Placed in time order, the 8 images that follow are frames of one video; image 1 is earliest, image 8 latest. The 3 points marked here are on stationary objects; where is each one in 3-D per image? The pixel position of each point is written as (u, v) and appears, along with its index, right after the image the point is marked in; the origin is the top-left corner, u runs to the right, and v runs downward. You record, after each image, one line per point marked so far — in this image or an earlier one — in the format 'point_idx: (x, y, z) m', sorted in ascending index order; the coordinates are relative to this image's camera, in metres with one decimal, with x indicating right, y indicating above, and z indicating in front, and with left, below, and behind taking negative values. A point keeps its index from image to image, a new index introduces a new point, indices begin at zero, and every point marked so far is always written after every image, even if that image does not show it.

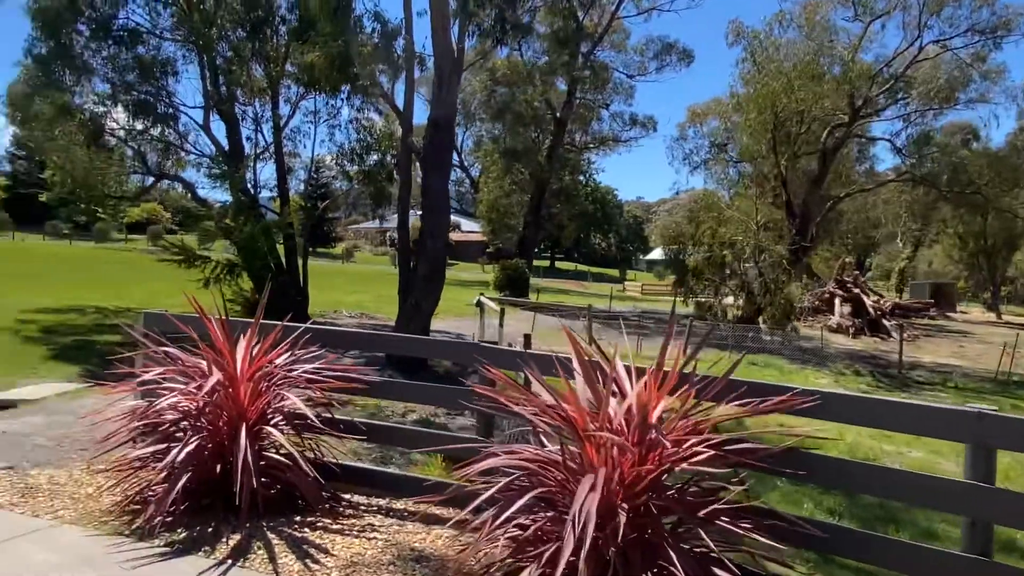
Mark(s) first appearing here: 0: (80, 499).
0: (-2.6, -1.3, +4.3) m
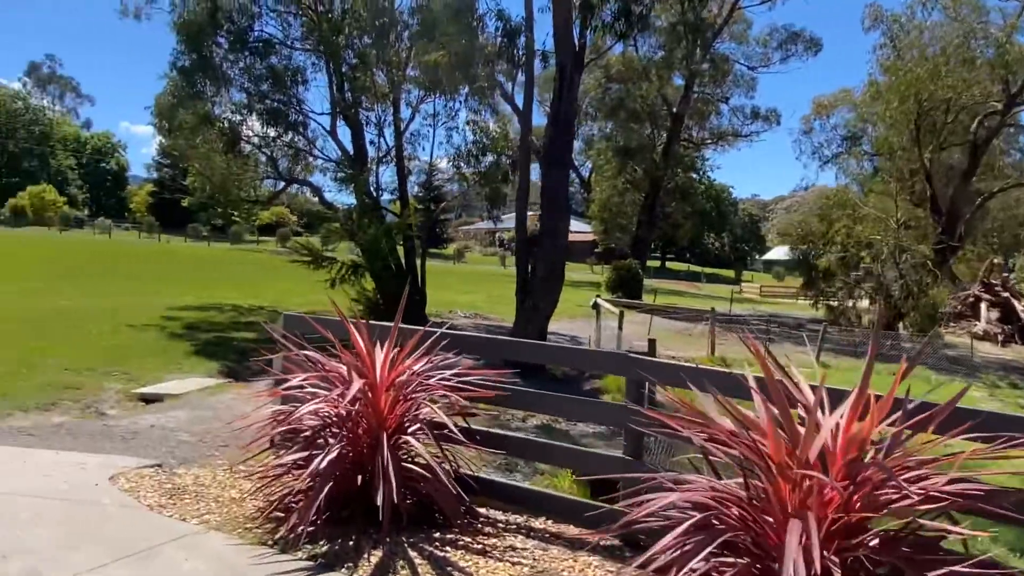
0: (-1.7, -1.3, +4.3) m
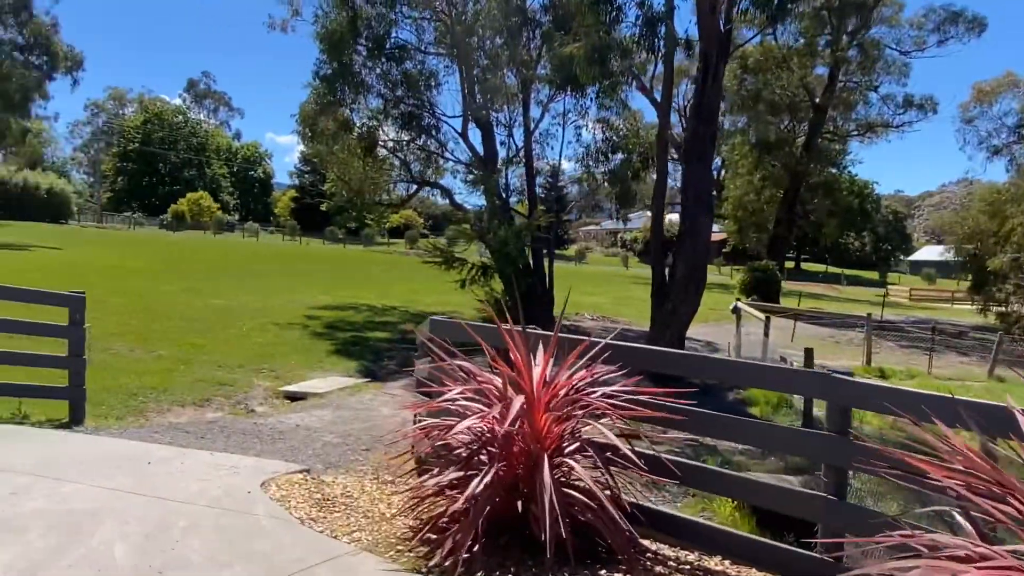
0: (-0.8, -1.3, +4.1) m
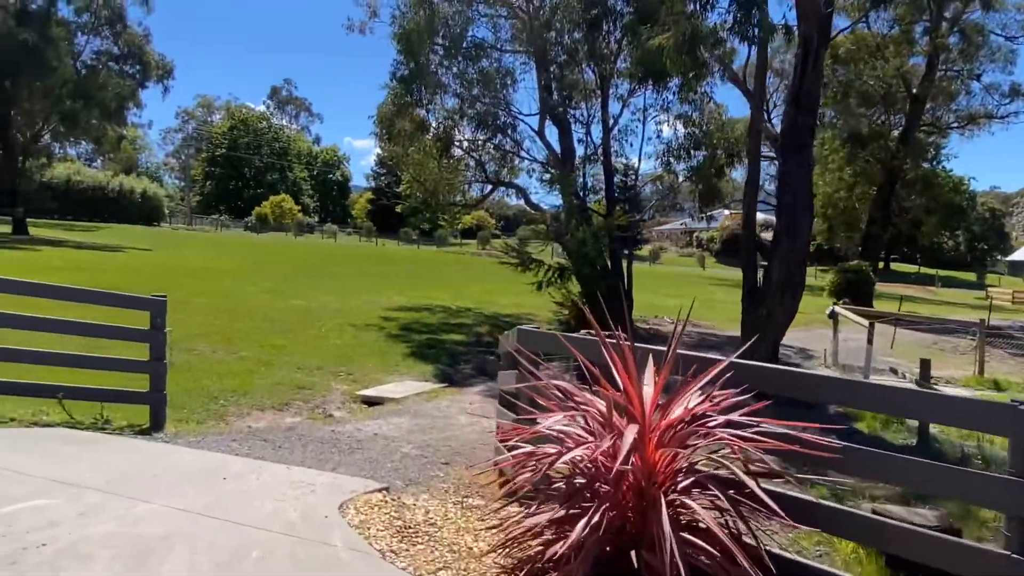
0: (-0.3, -1.3, +3.6) m
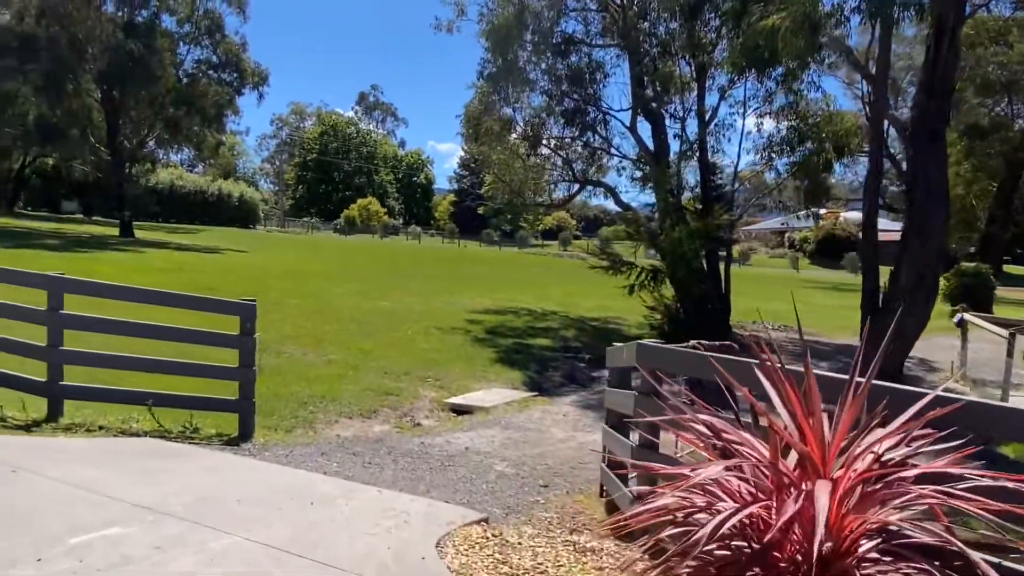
0: (+0.3, -1.4, +3.1) m
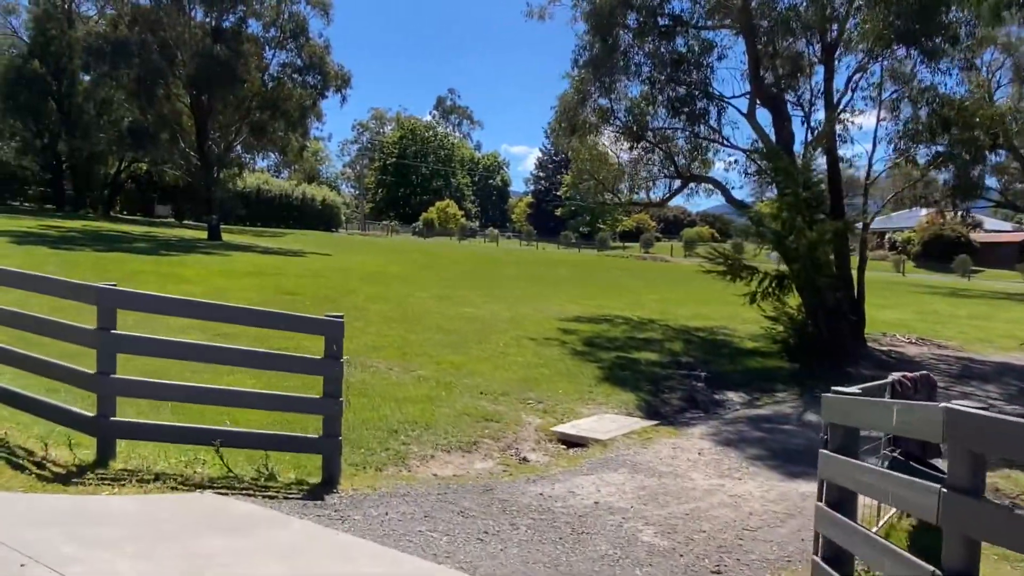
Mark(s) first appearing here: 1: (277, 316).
0: (+1.0, -1.5, +1.6) m
1: (-1.8, -0.2, +5.4) m
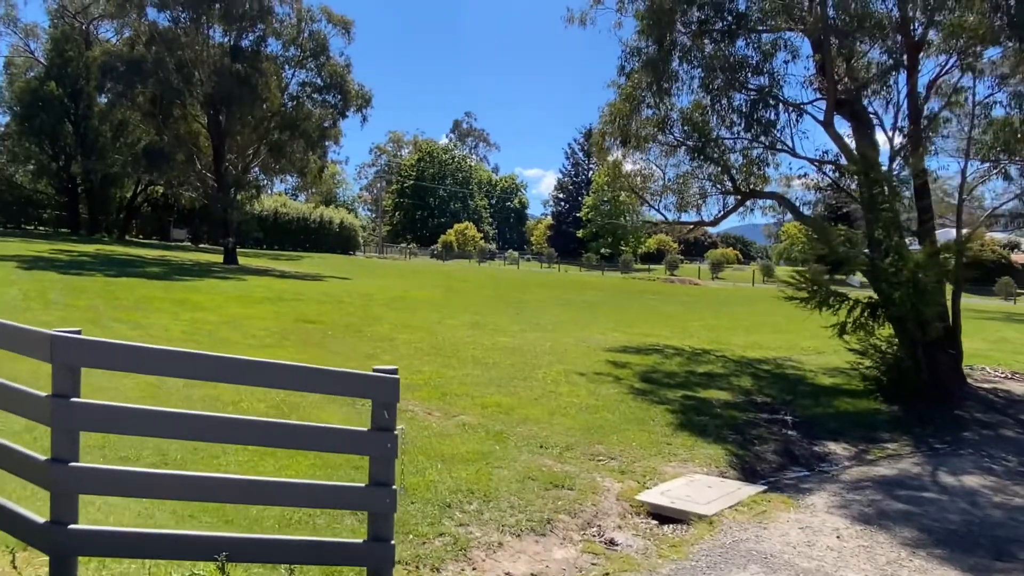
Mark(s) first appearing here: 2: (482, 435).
0: (+1.6, -1.6, -0.1) m
1: (-1.1, -0.5, +3.9) m
2: (-0.4, -1.8, +8.5) m
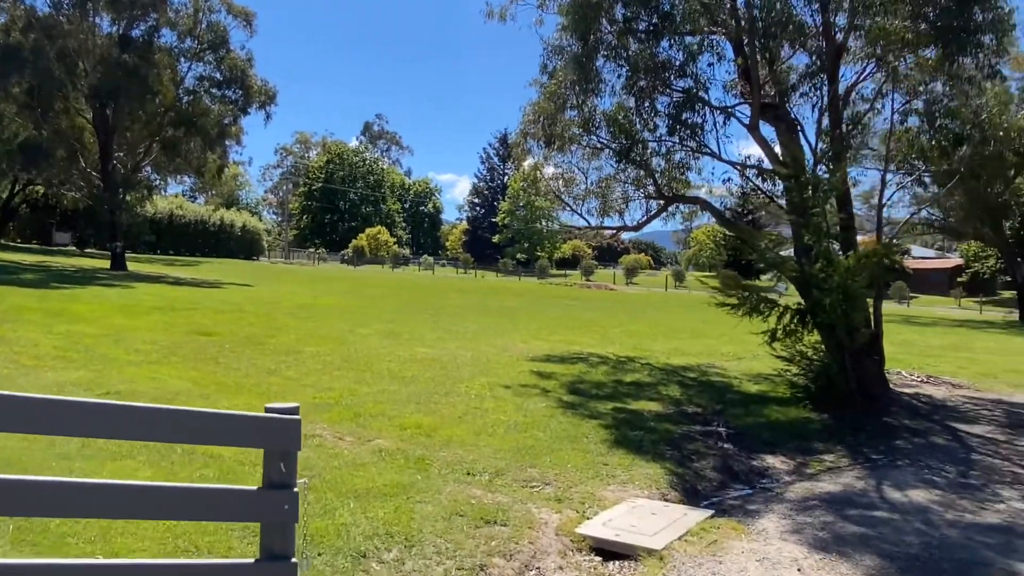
0: (+1.8, -1.7, -0.7) m
1: (-1.4, -0.5, +2.9) m
2: (-1.2, -1.9, +7.6) m
